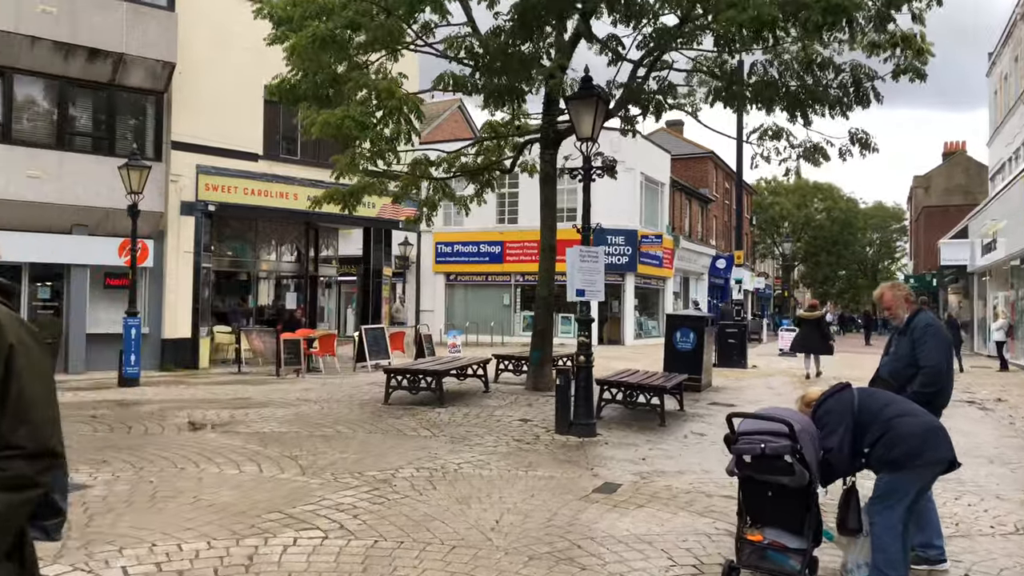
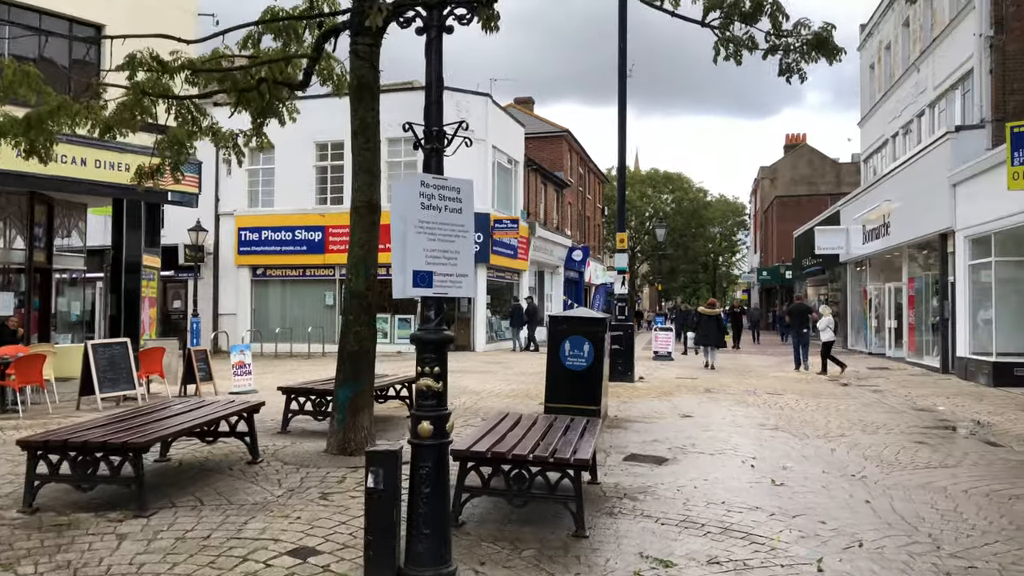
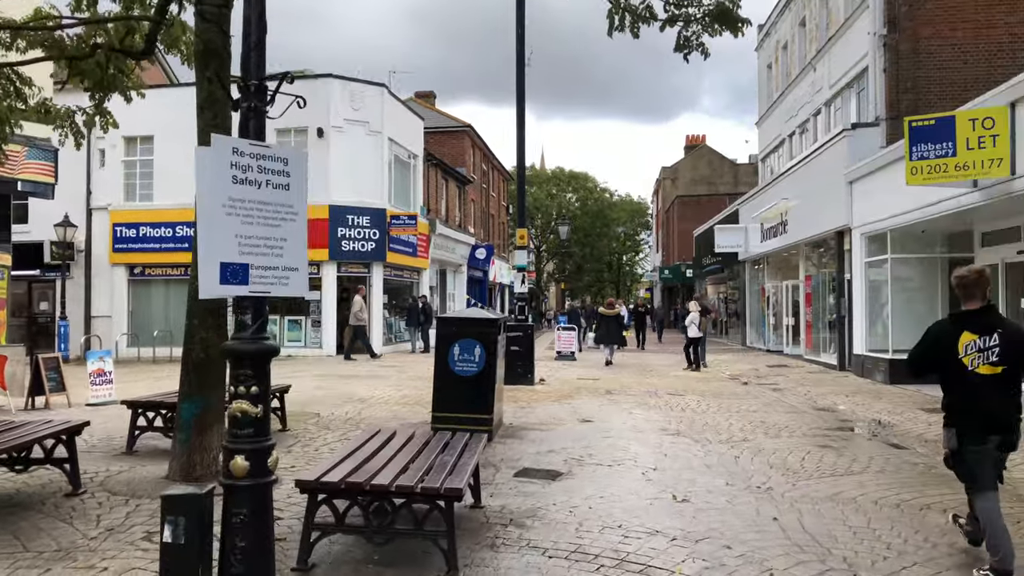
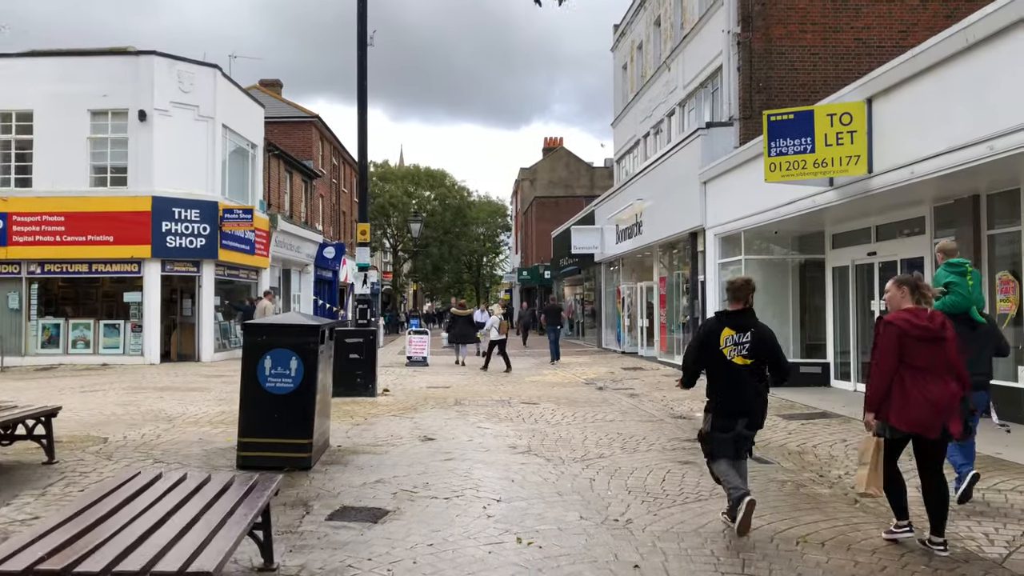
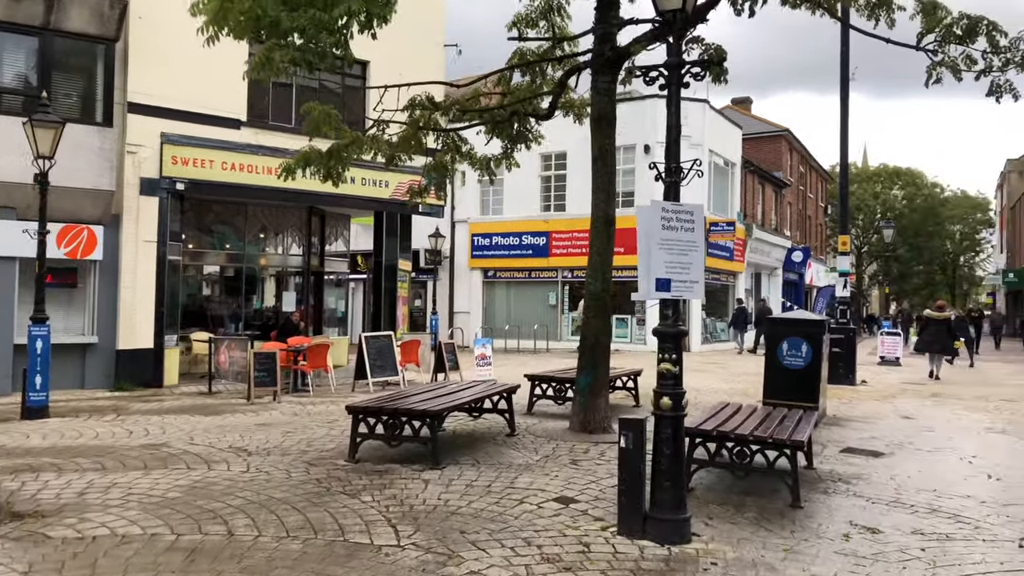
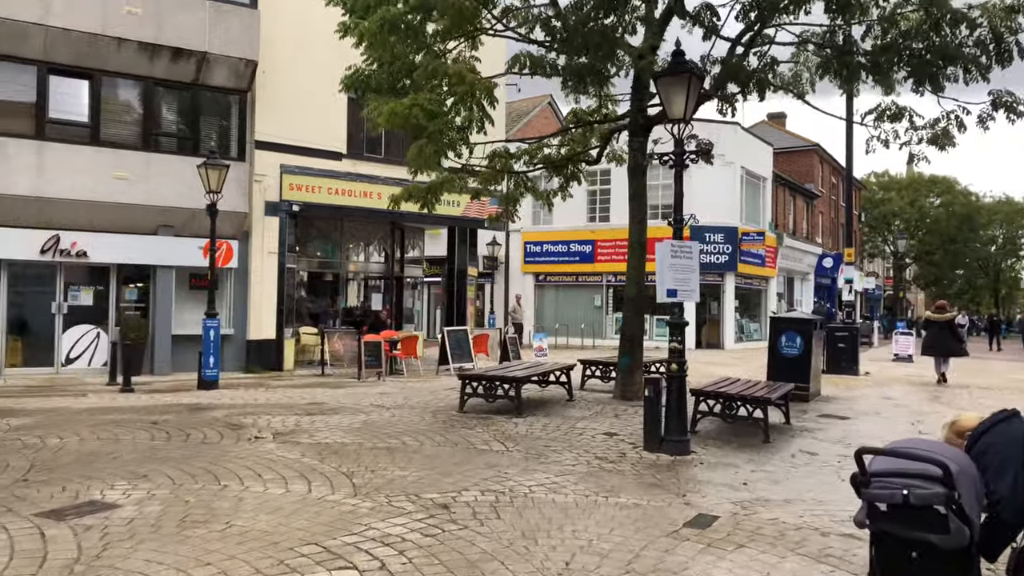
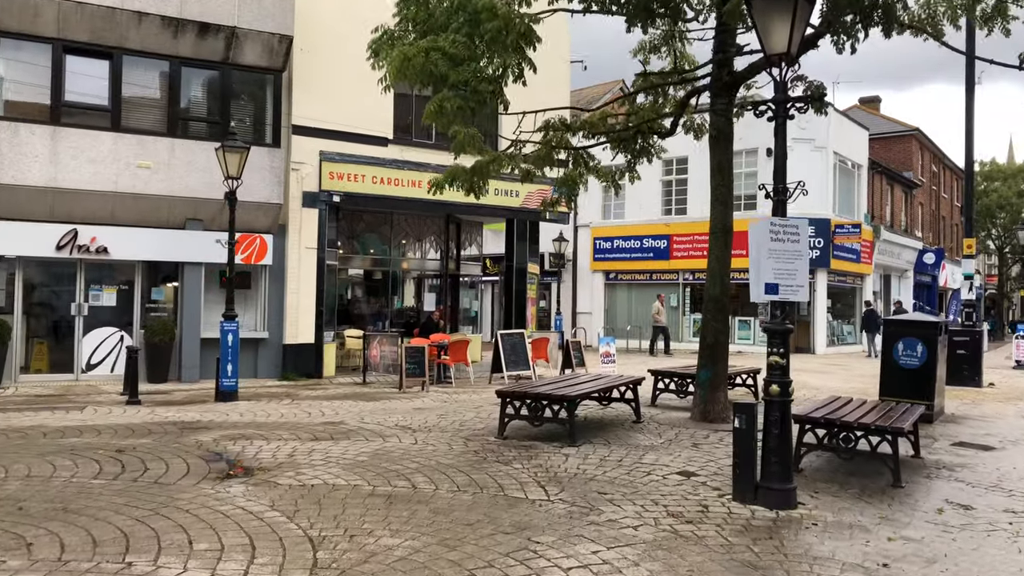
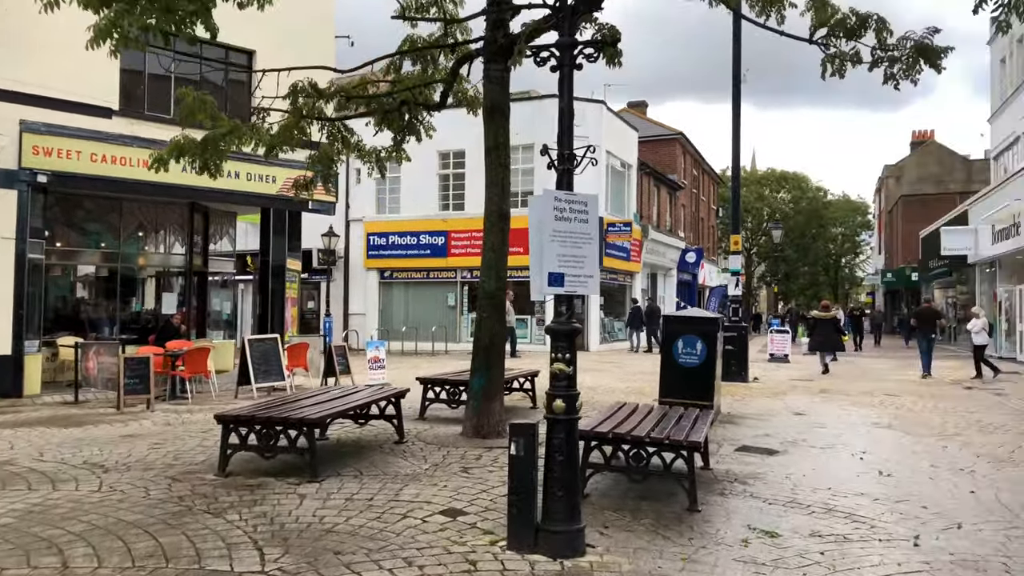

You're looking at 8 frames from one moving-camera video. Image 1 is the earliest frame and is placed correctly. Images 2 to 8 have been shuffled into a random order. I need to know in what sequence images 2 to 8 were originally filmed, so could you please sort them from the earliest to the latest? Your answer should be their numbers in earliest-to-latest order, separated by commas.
6, 7, 5, 8, 2, 3, 4
